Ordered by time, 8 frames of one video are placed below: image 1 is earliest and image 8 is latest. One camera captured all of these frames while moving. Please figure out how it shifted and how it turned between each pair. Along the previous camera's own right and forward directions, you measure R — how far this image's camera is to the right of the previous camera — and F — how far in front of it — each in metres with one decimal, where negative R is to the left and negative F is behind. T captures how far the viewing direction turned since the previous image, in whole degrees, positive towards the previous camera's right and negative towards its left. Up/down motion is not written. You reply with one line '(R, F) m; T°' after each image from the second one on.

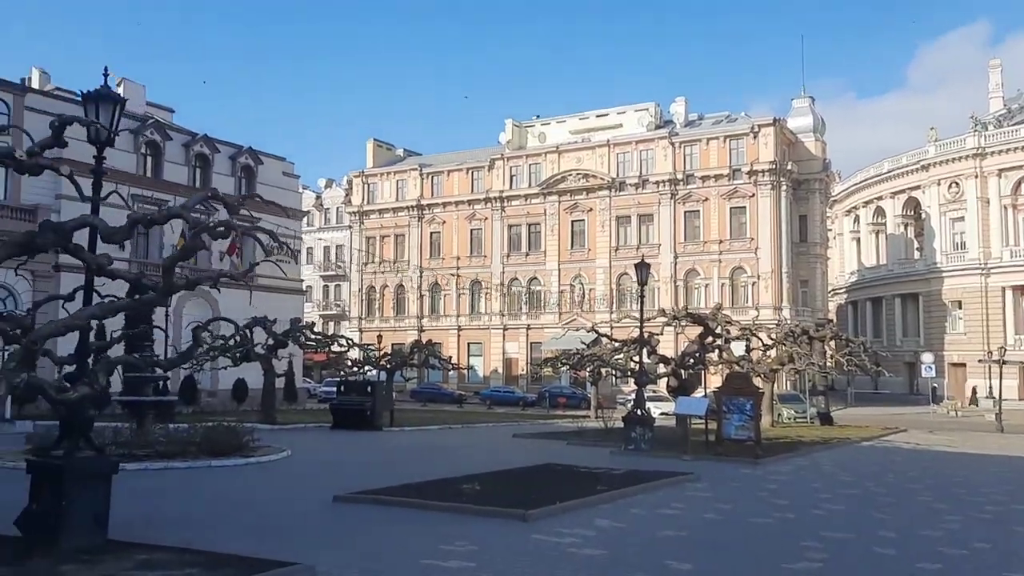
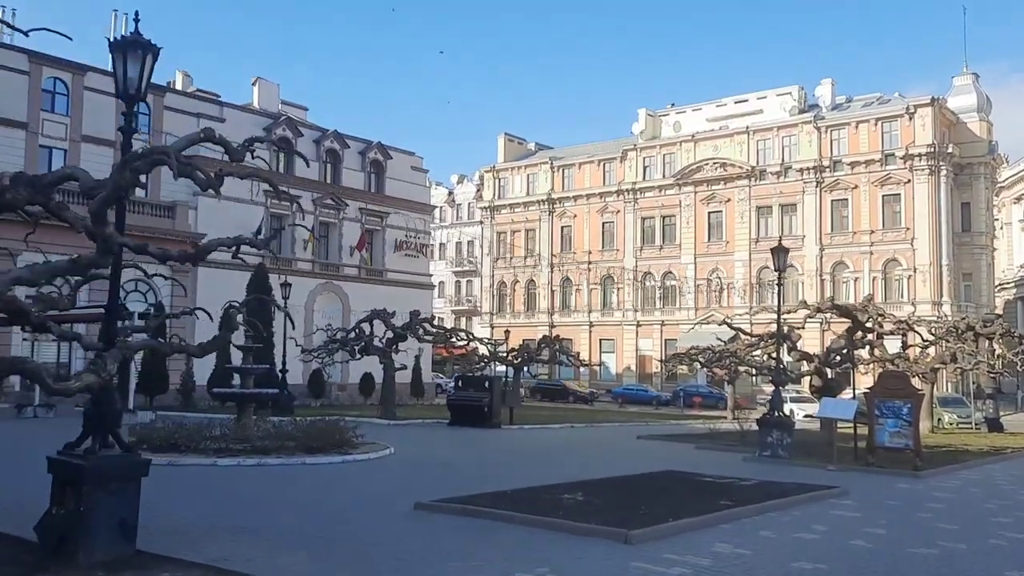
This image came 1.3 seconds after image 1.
(+0.3, +1.5) m; -9°
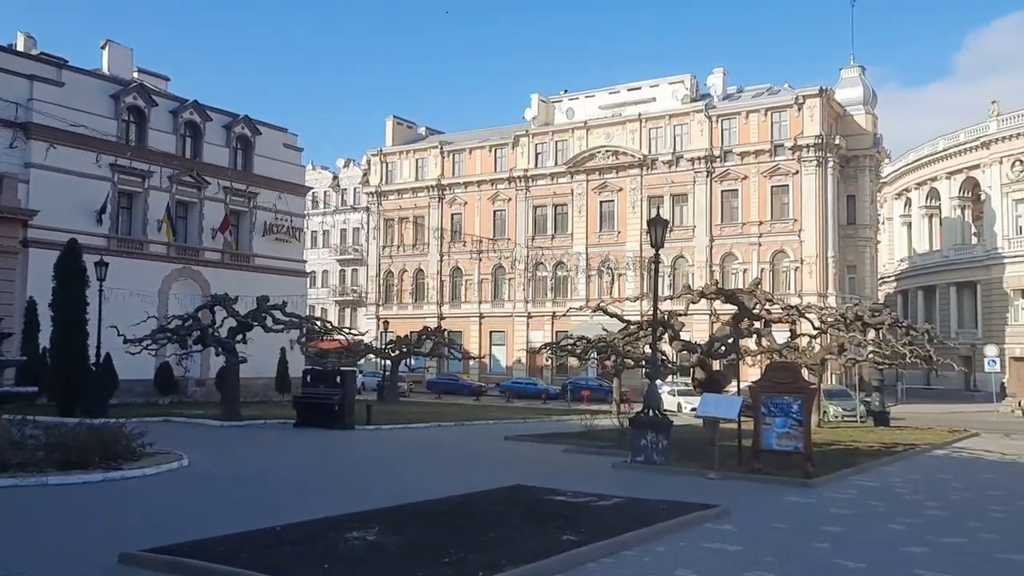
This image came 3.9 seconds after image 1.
(+1.1, +2.7) m; +6°
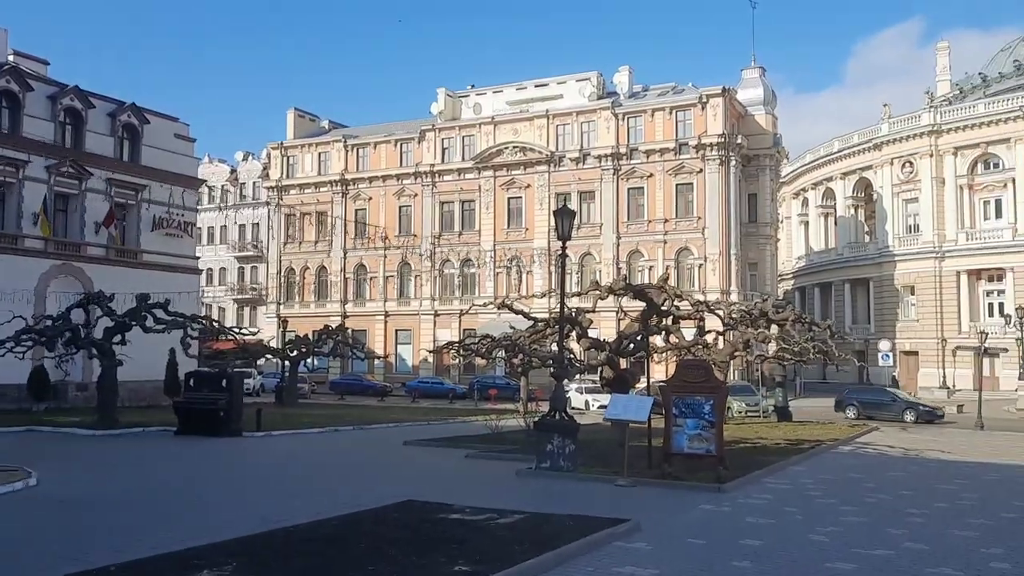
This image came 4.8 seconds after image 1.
(+0.2, +0.9) m; +6°
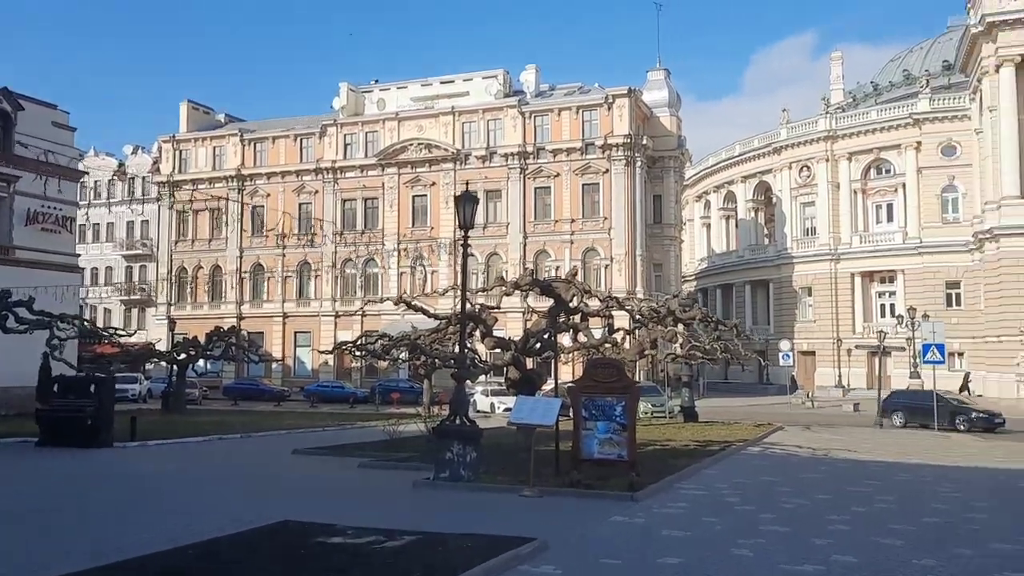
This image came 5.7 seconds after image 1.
(+0.1, +1.1) m; +6°
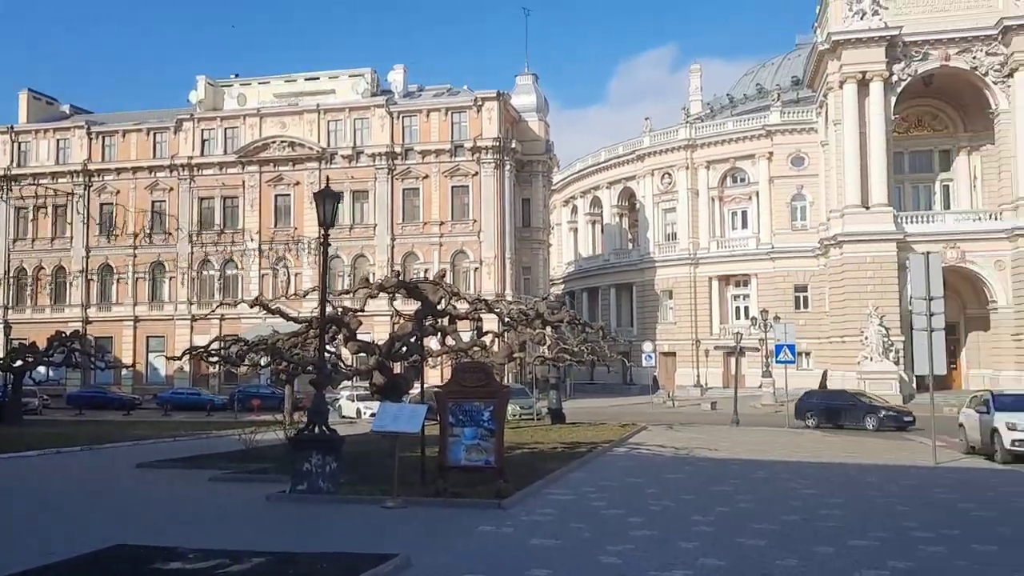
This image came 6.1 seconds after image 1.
(+0.1, +0.4) m; +8°
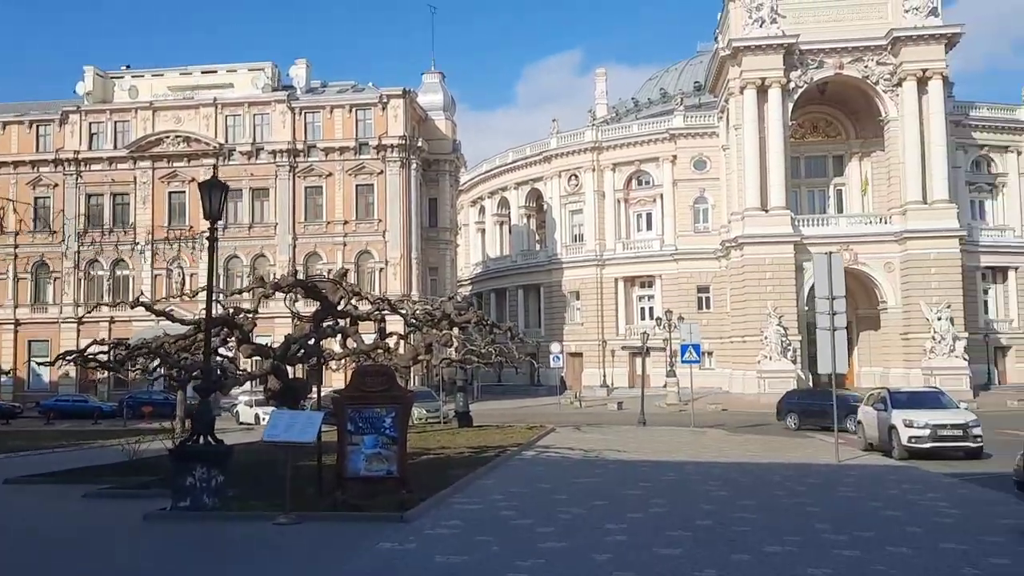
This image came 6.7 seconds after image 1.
(0.0, +0.6) m; +6°
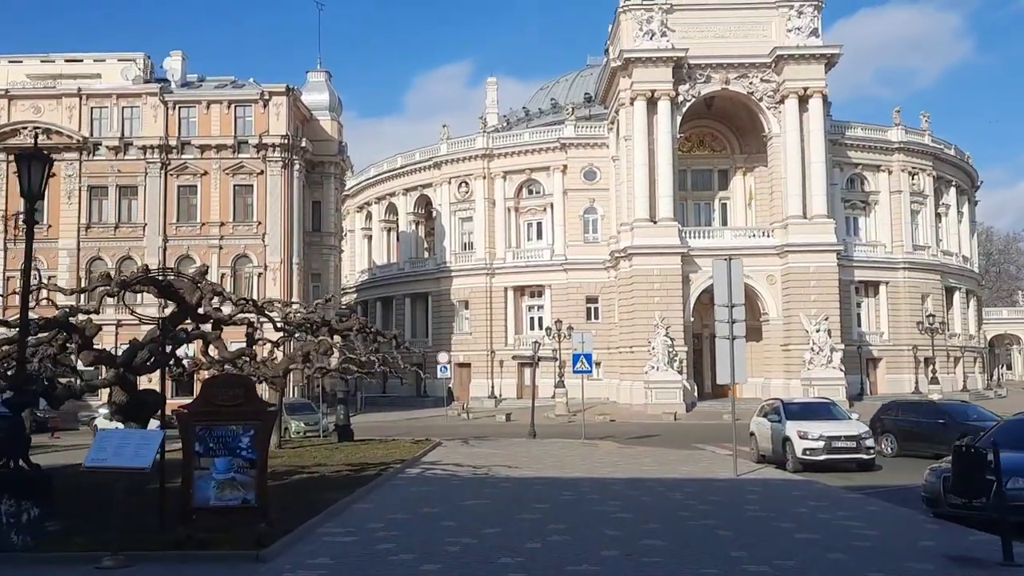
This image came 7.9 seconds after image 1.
(+0.1, +1.4) m; +7°
